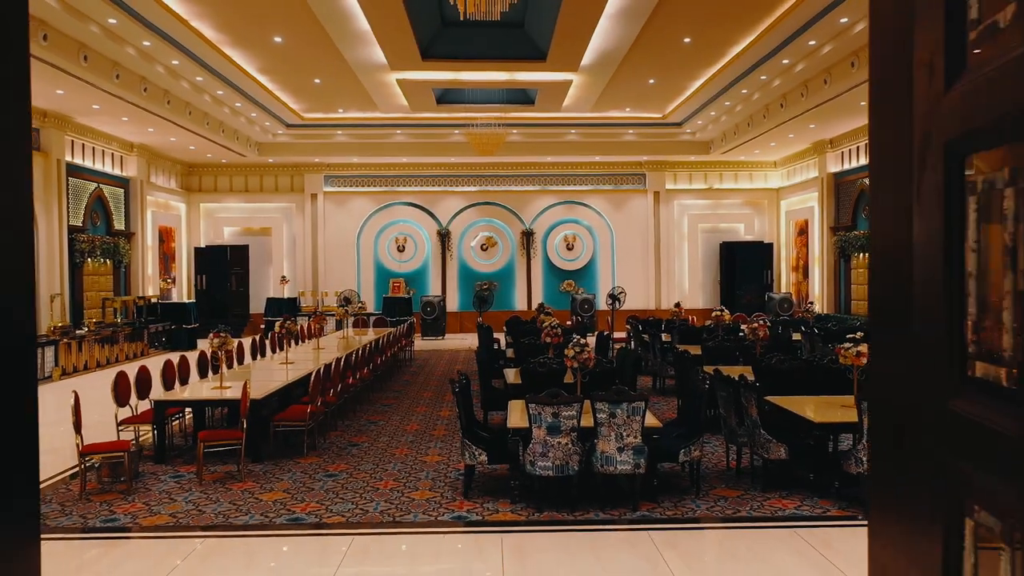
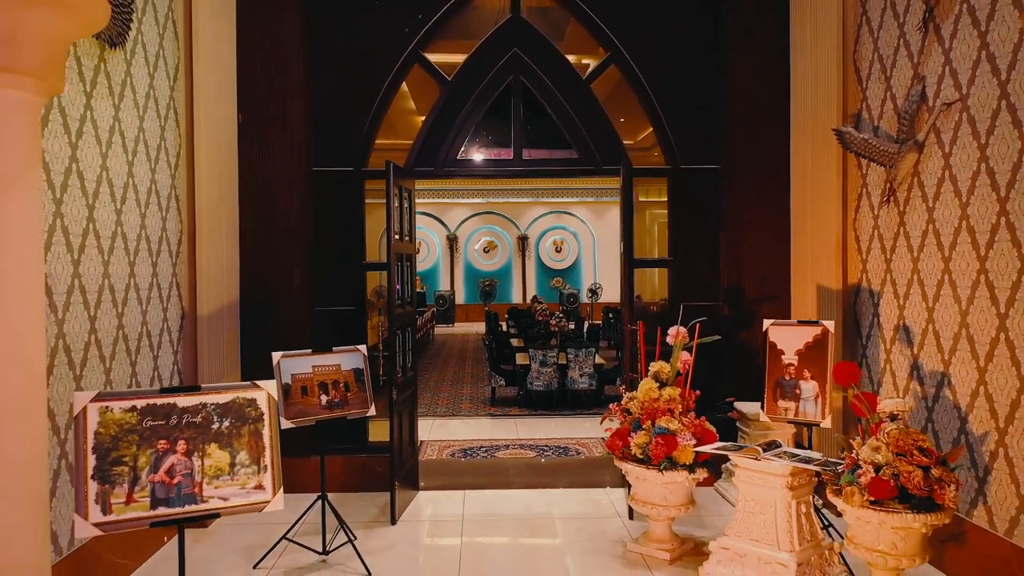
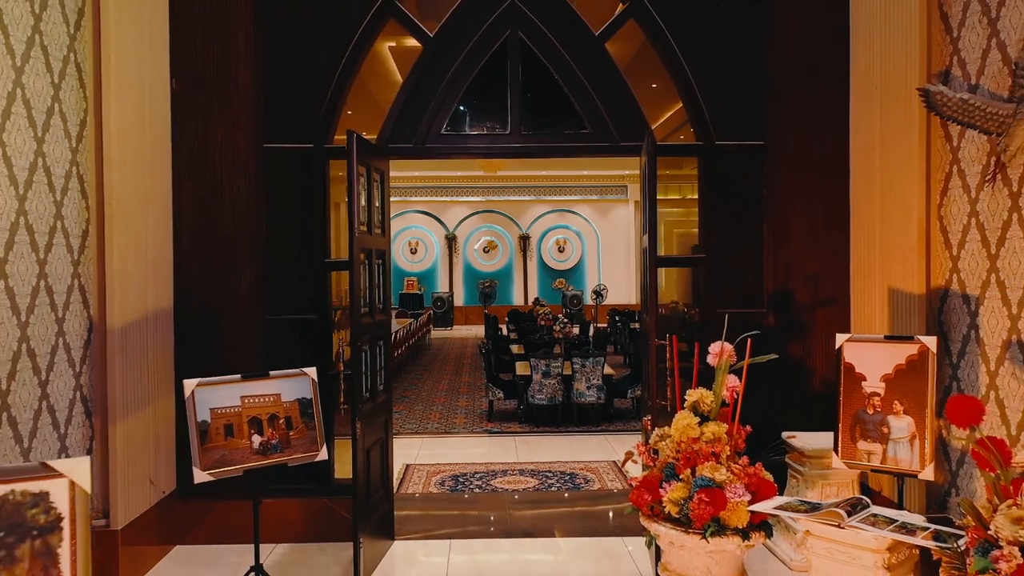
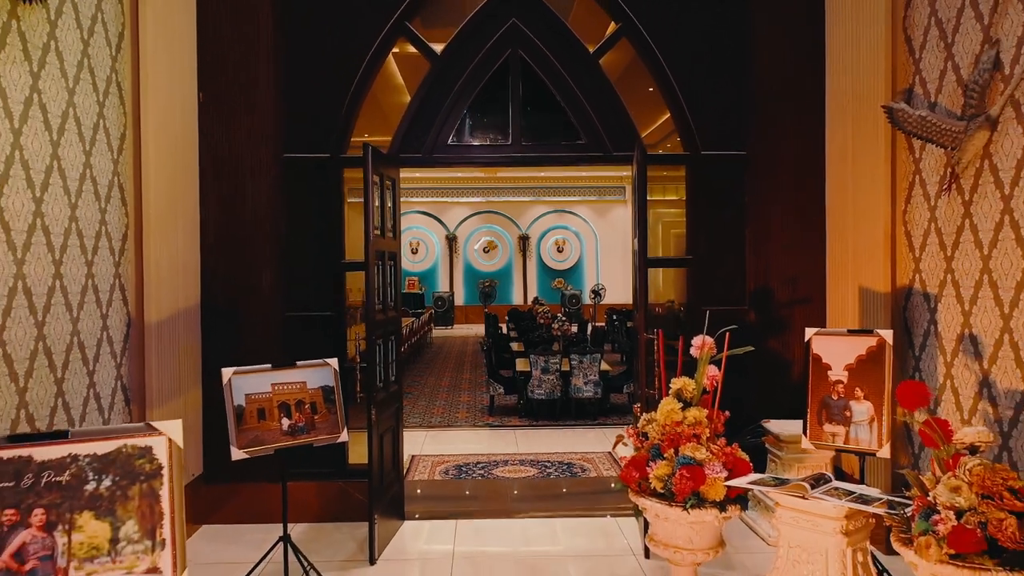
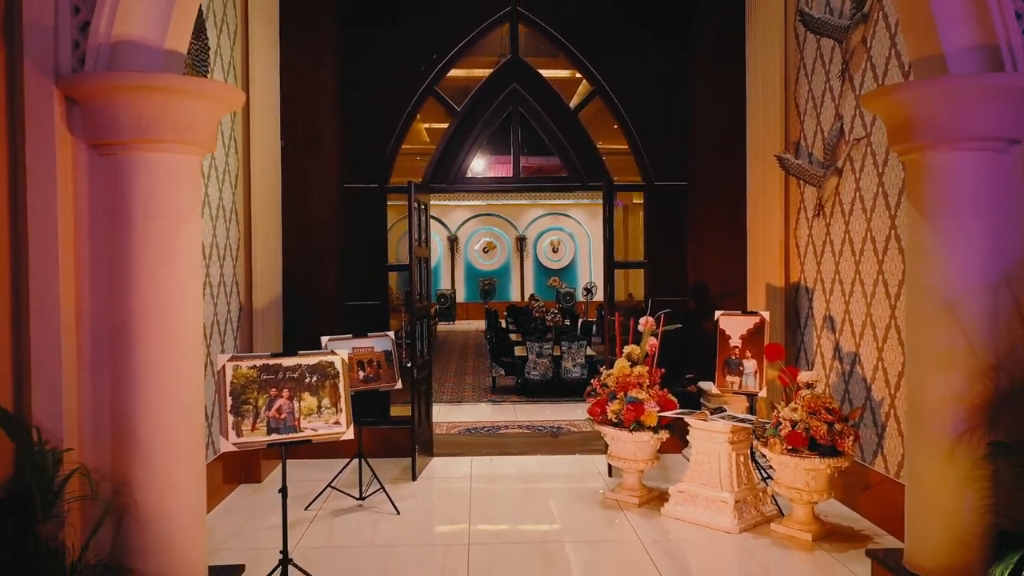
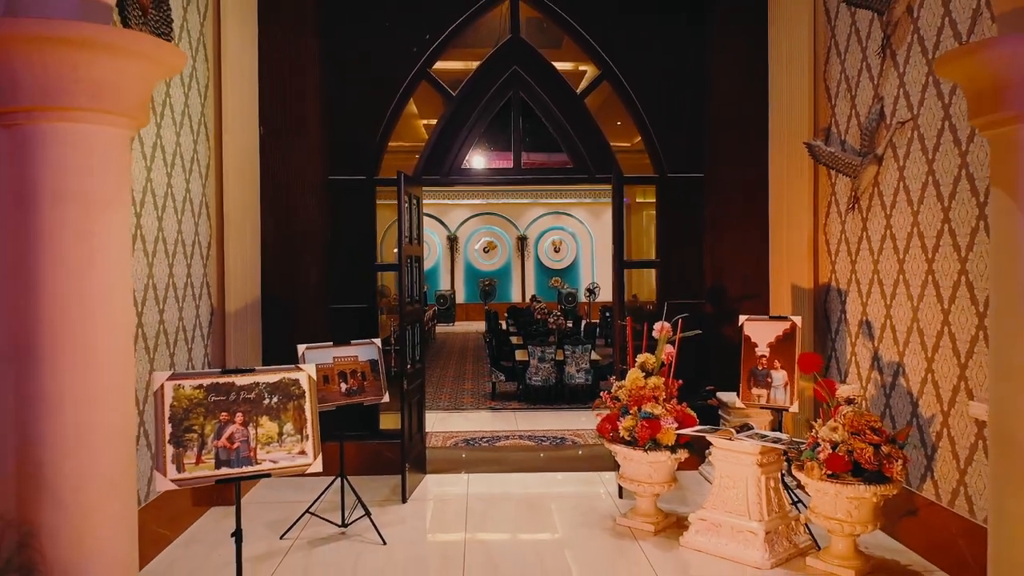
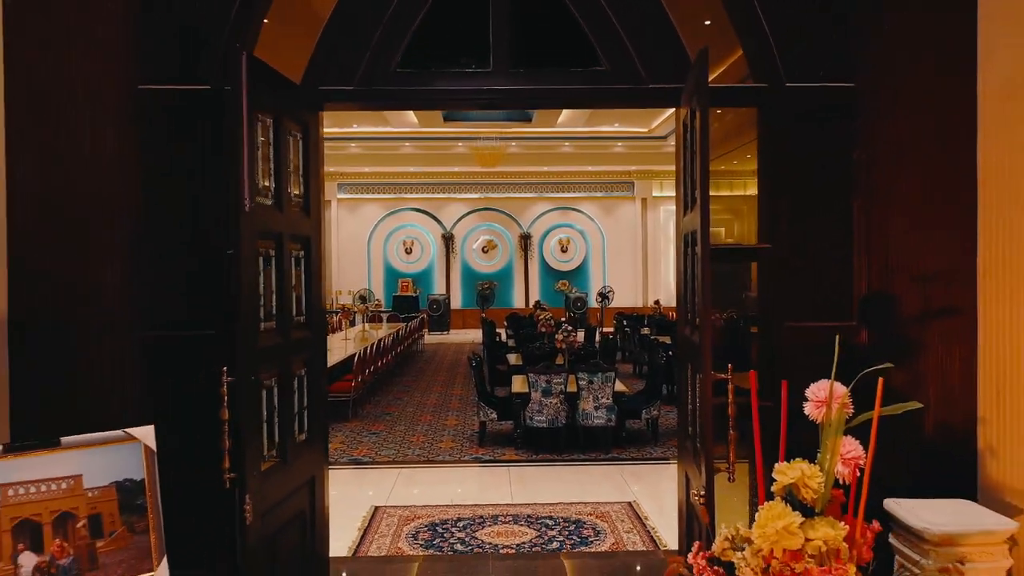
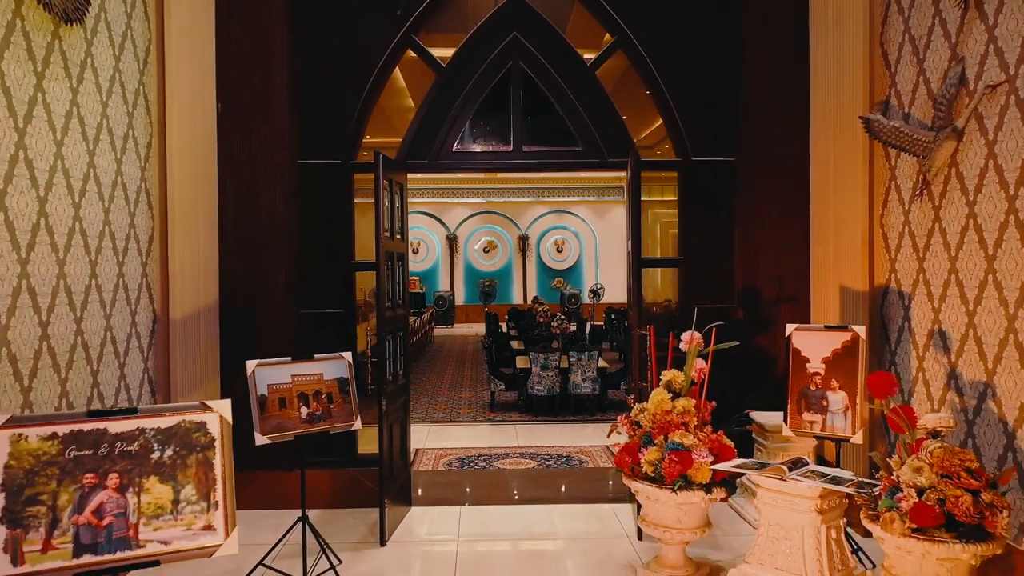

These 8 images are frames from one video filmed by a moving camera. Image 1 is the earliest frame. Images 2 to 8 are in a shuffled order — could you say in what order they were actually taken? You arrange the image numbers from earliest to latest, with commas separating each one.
7, 3, 4, 8, 2, 6, 5
